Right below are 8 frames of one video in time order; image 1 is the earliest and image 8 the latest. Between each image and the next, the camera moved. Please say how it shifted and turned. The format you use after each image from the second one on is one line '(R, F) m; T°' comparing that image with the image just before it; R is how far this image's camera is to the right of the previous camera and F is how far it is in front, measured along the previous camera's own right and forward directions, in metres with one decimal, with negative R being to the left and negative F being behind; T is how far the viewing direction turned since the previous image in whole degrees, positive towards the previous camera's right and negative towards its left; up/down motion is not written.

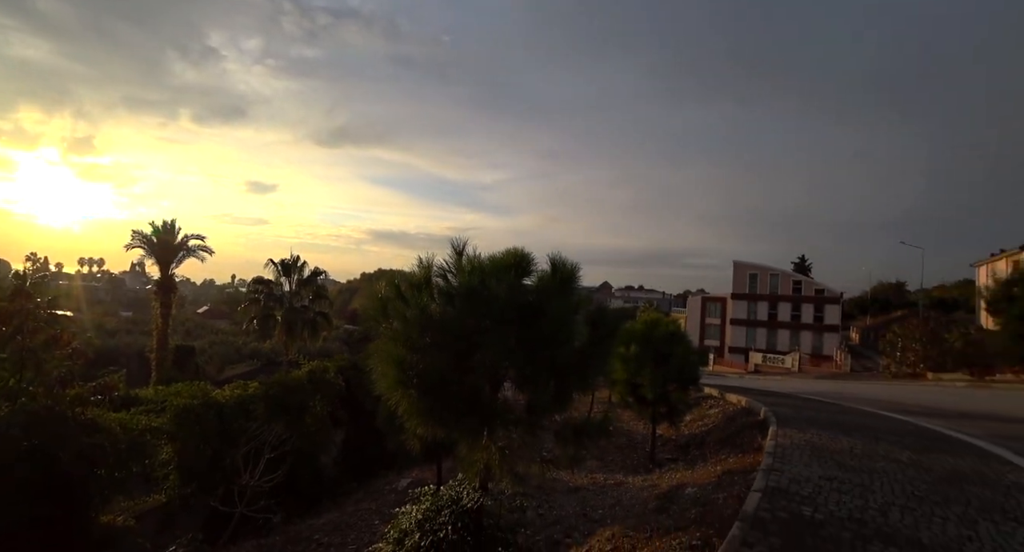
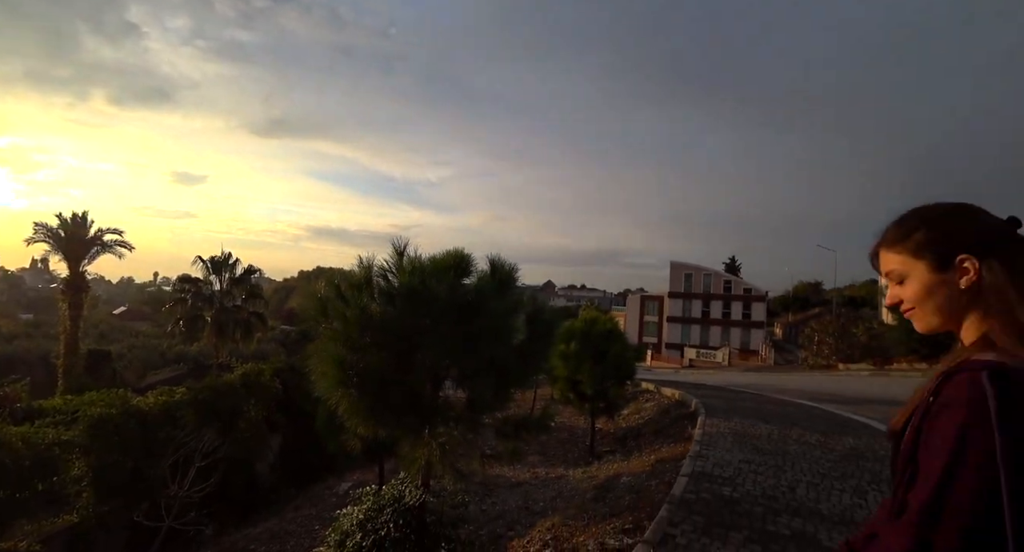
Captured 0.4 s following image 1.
(+0.3, -0.4) m; +7°
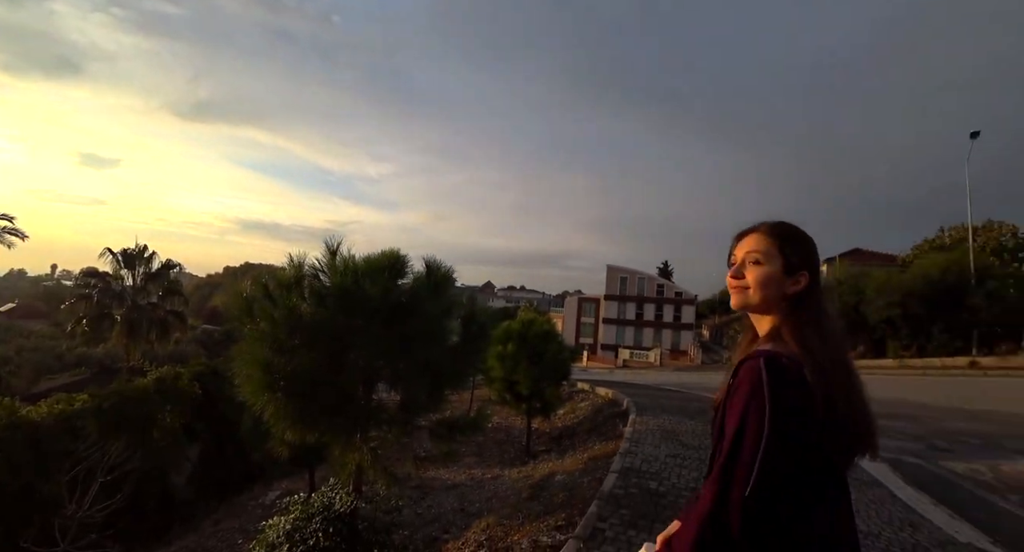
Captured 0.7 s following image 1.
(+0.3, -0.1) m; +7°
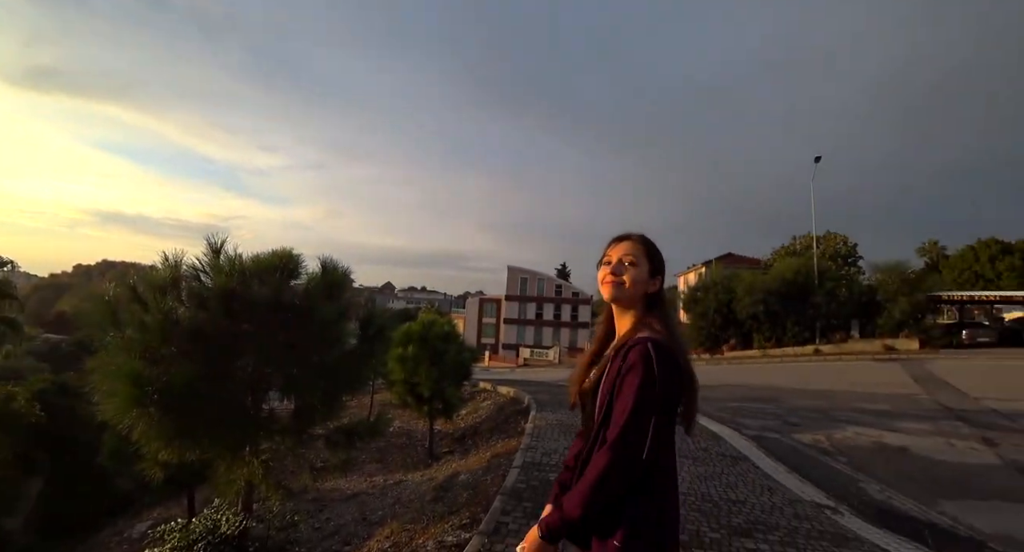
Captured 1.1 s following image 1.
(+0.2, -0.4) m; +12°
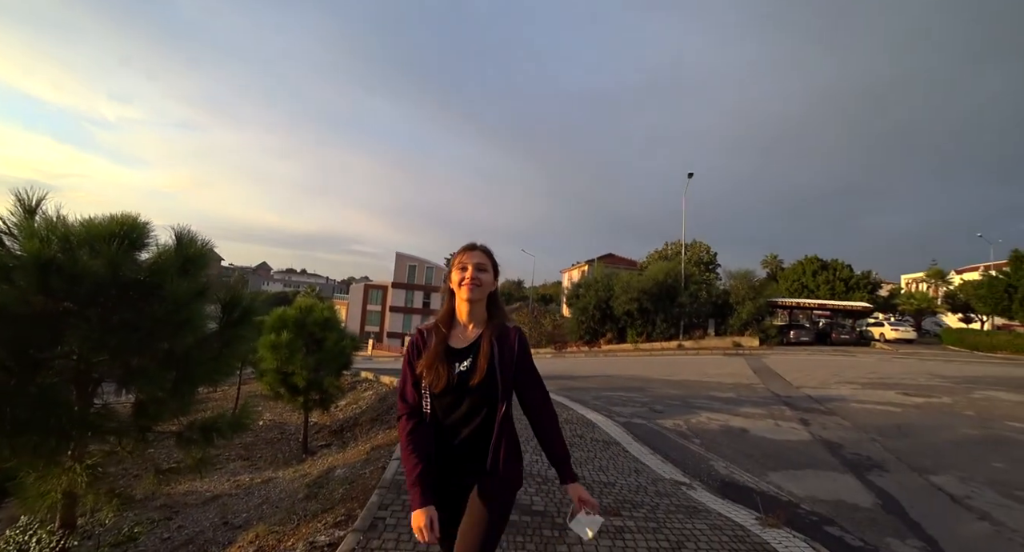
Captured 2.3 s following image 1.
(+0.2, +0.1) m; +13°
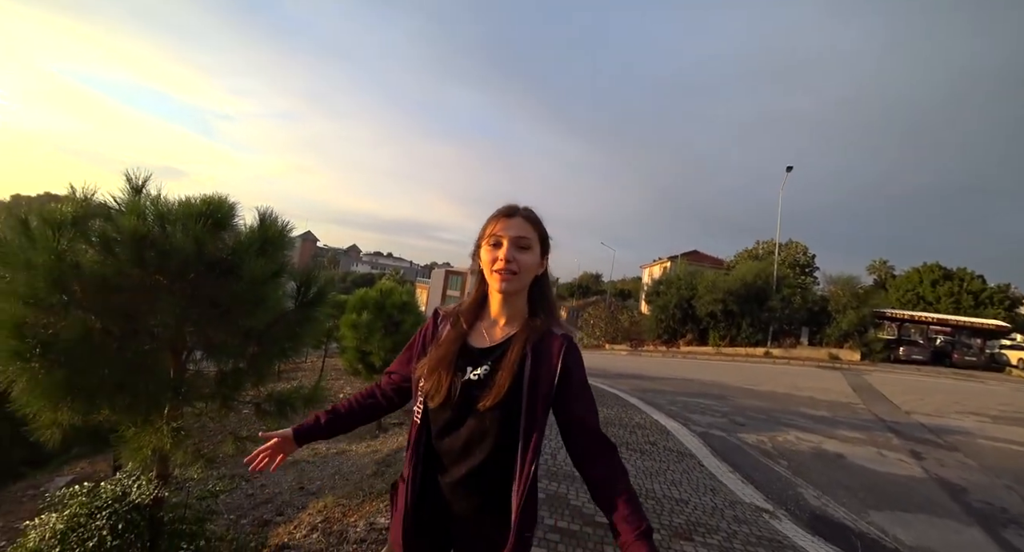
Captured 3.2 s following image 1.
(-0.1, +1.1) m; -9°
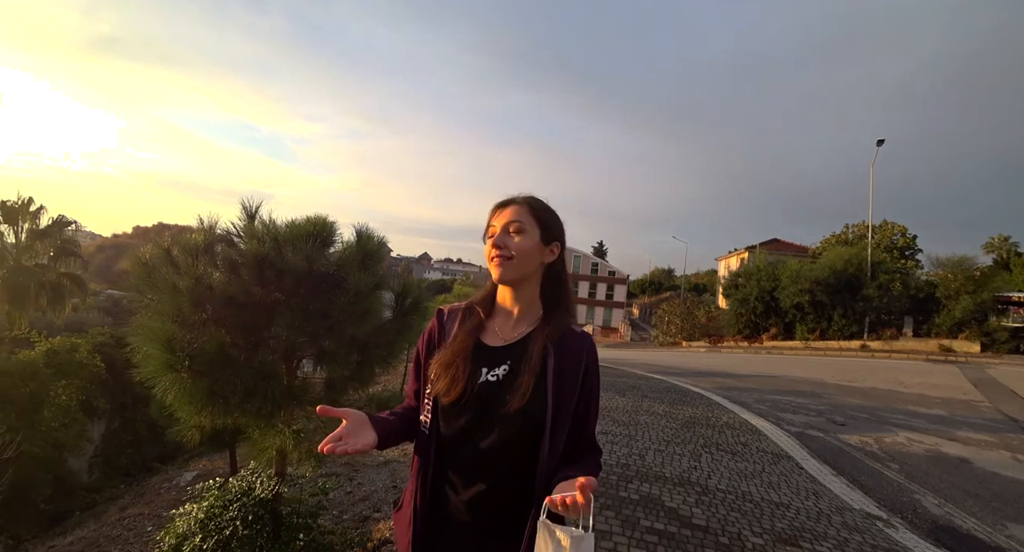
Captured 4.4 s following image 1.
(-0.7, -0.3) m; -8°
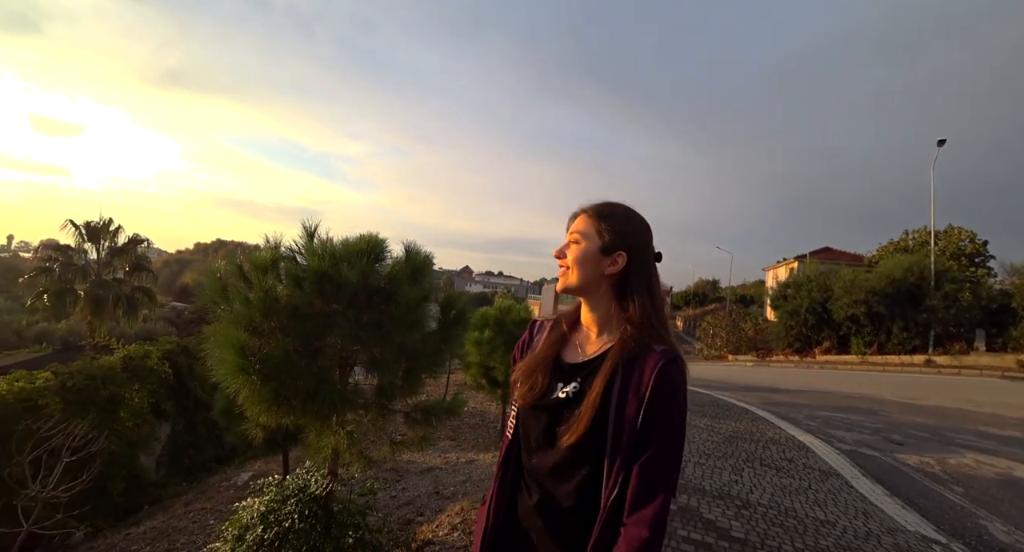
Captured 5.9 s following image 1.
(0.0, -0.9) m; -5°
